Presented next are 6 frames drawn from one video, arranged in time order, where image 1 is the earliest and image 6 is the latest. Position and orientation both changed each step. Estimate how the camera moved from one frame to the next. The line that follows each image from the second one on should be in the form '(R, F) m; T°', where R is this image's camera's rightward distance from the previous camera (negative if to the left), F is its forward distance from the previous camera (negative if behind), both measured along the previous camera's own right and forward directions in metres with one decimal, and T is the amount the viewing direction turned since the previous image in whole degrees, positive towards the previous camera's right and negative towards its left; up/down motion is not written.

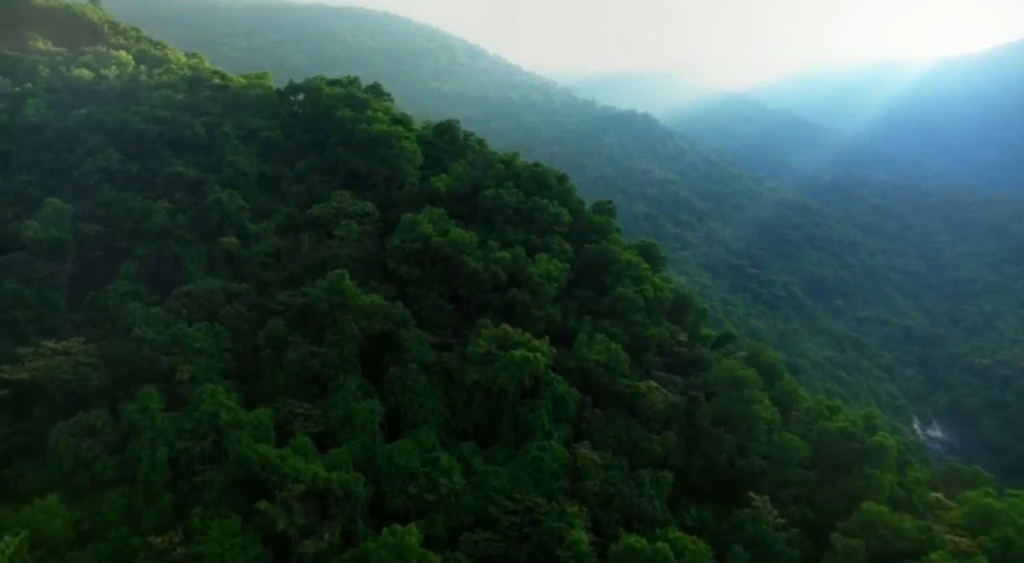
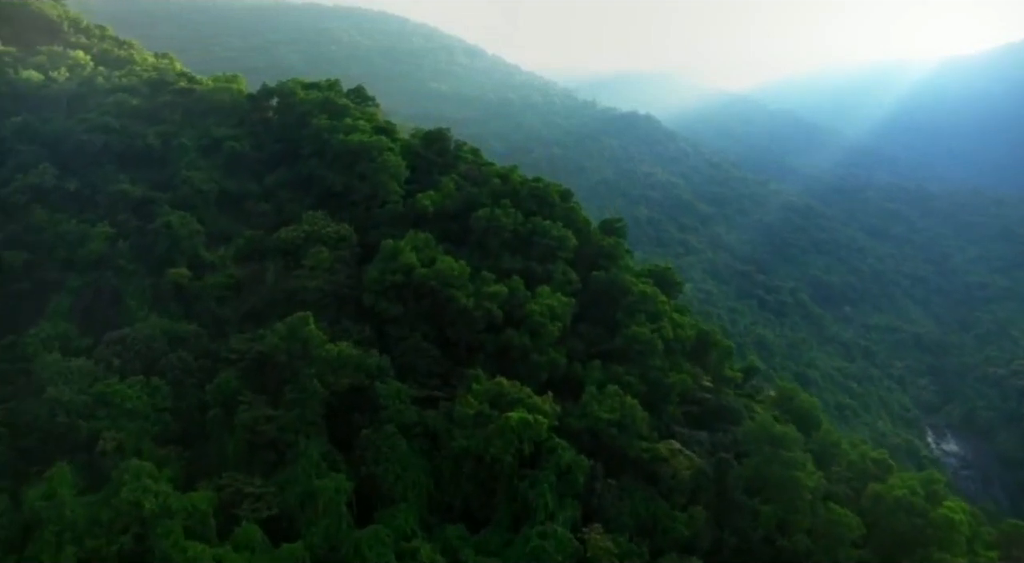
(0.0, +2.5) m; 0°
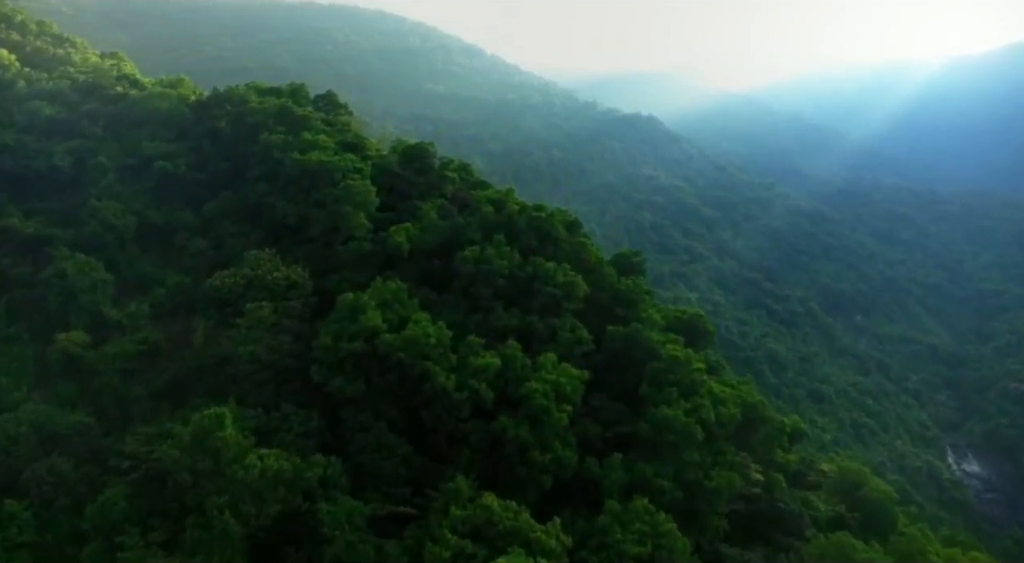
(+0.1, +3.5) m; 0°
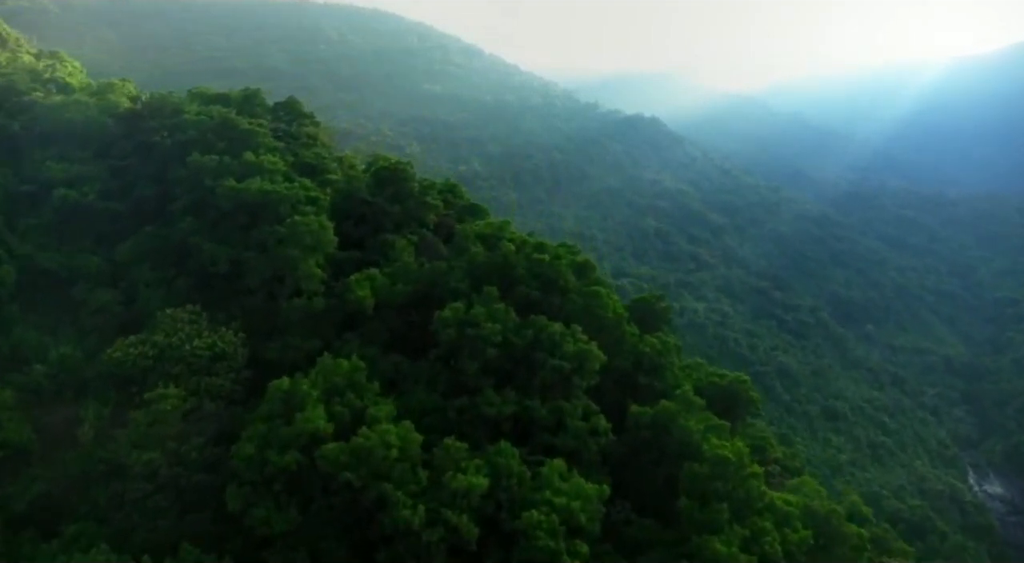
(+0.1, +3.2) m; 0°
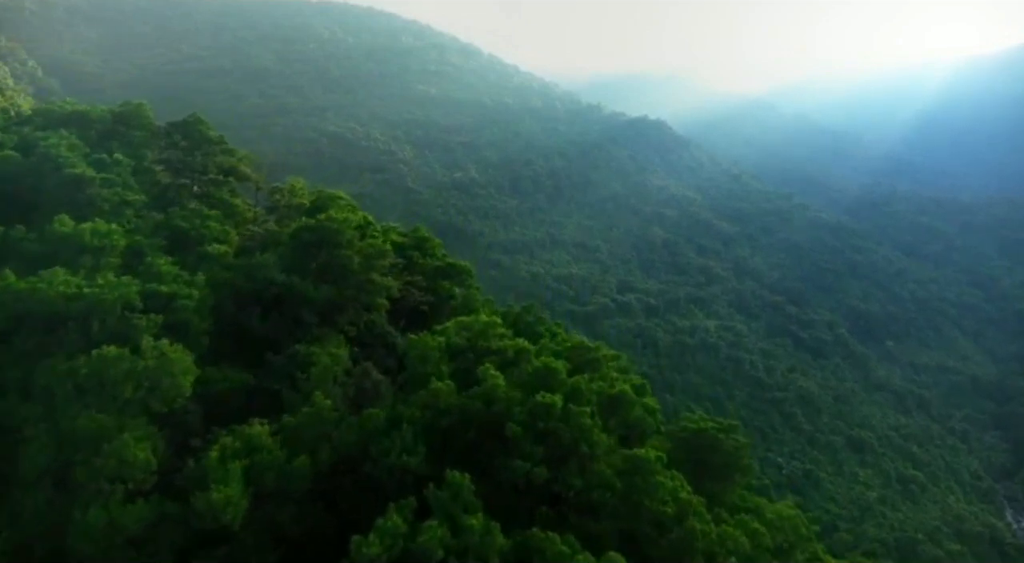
(+0.1, +5.0) m; 0°
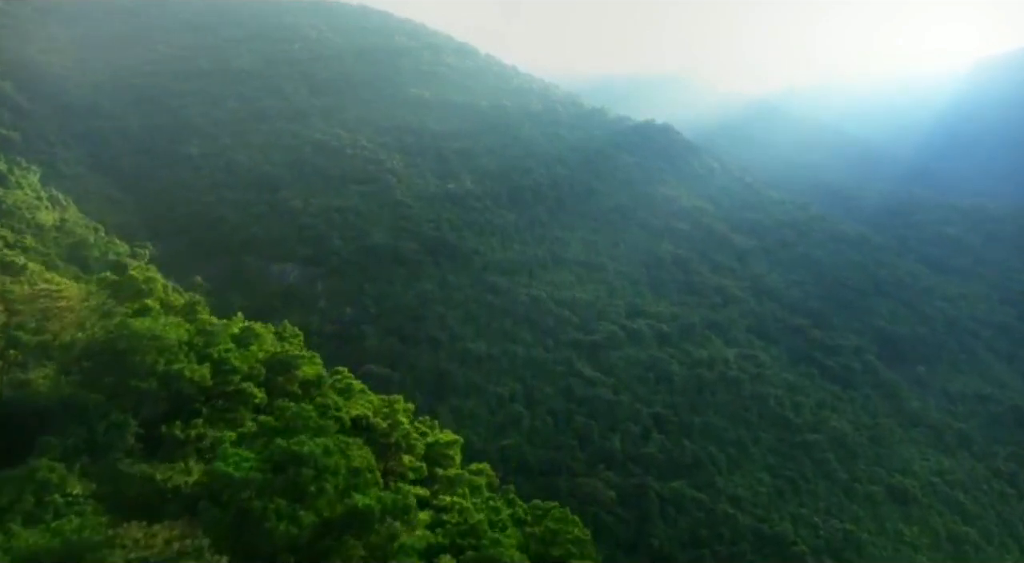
(+0.1, +6.8) m; 0°
